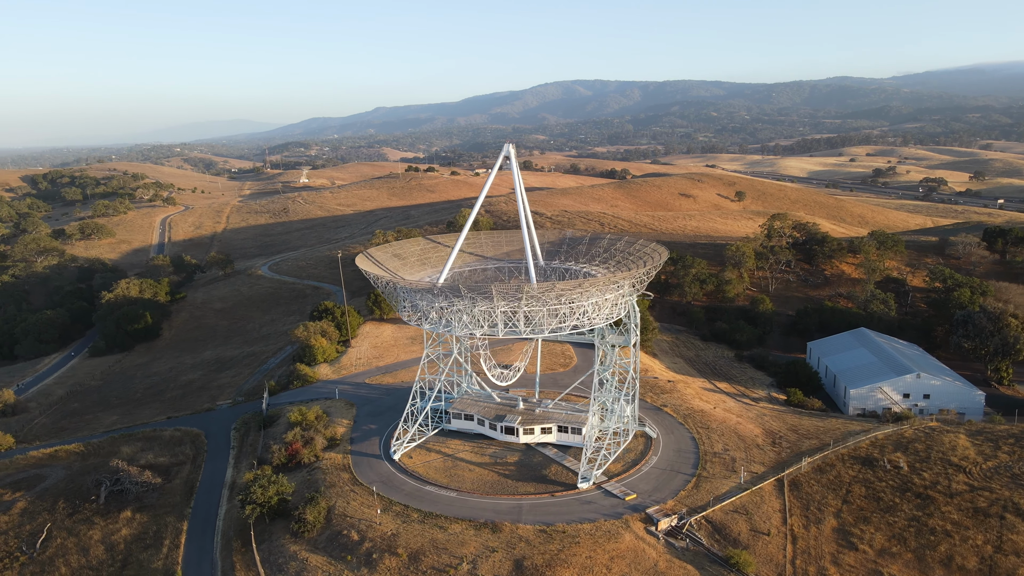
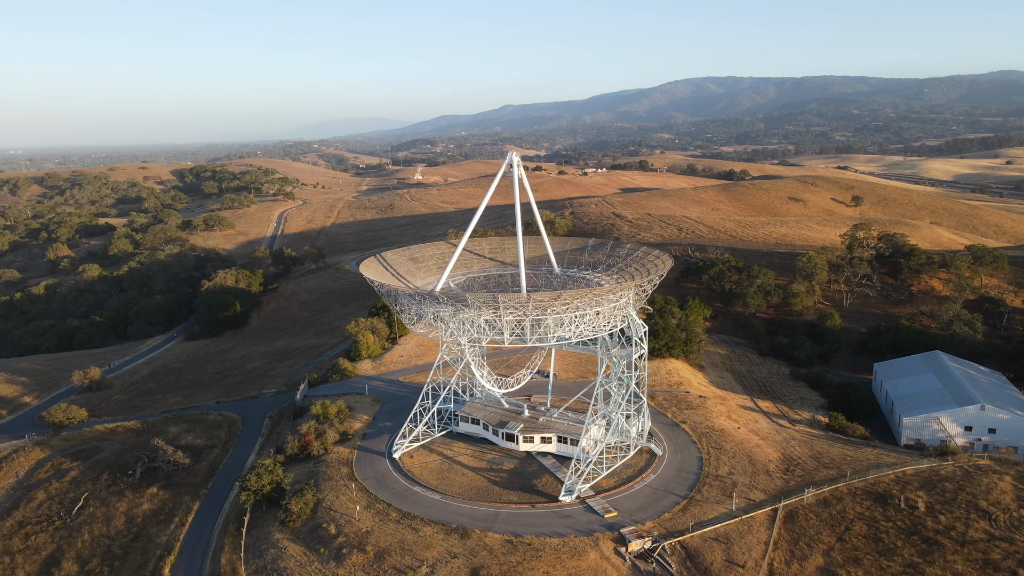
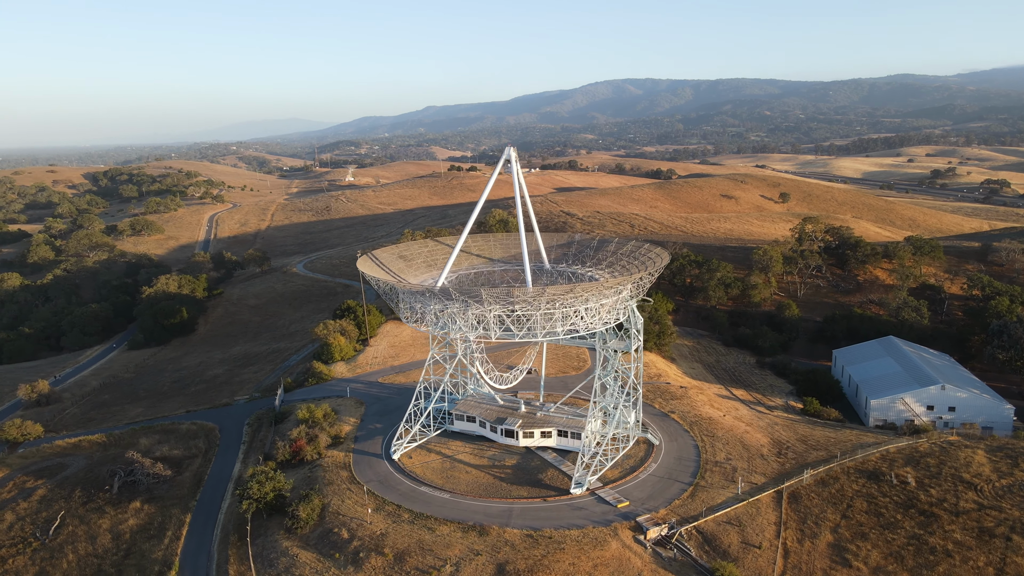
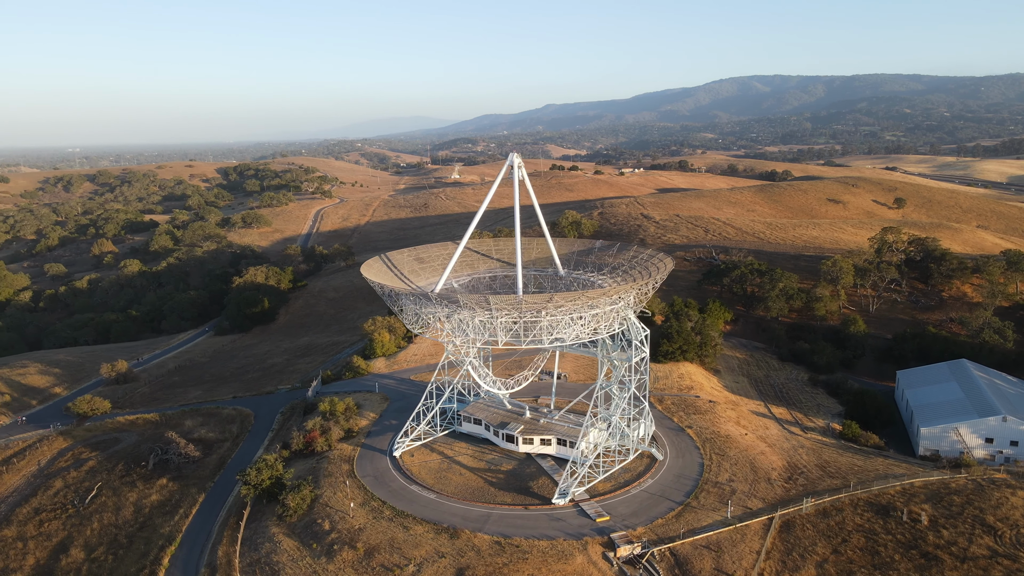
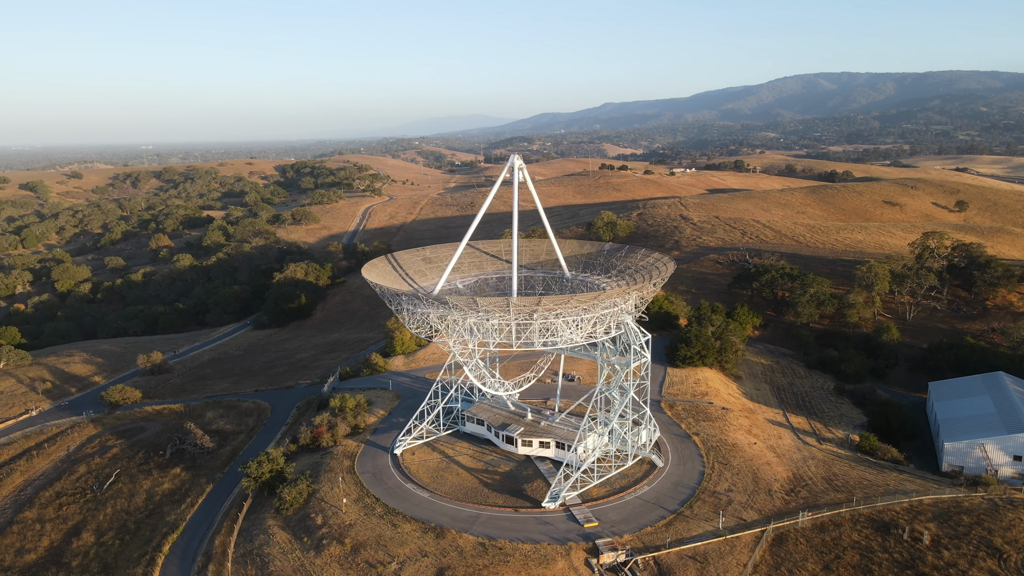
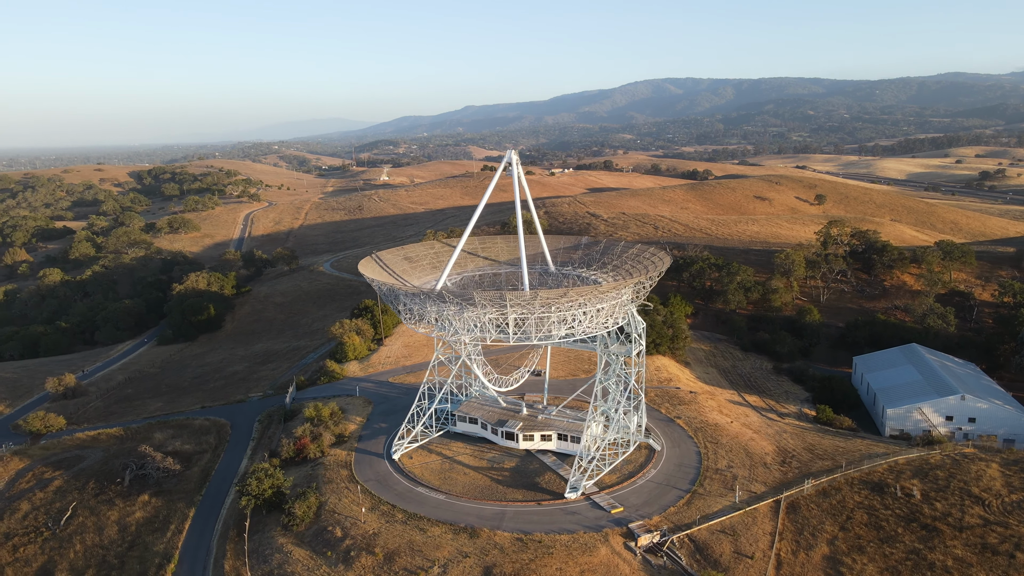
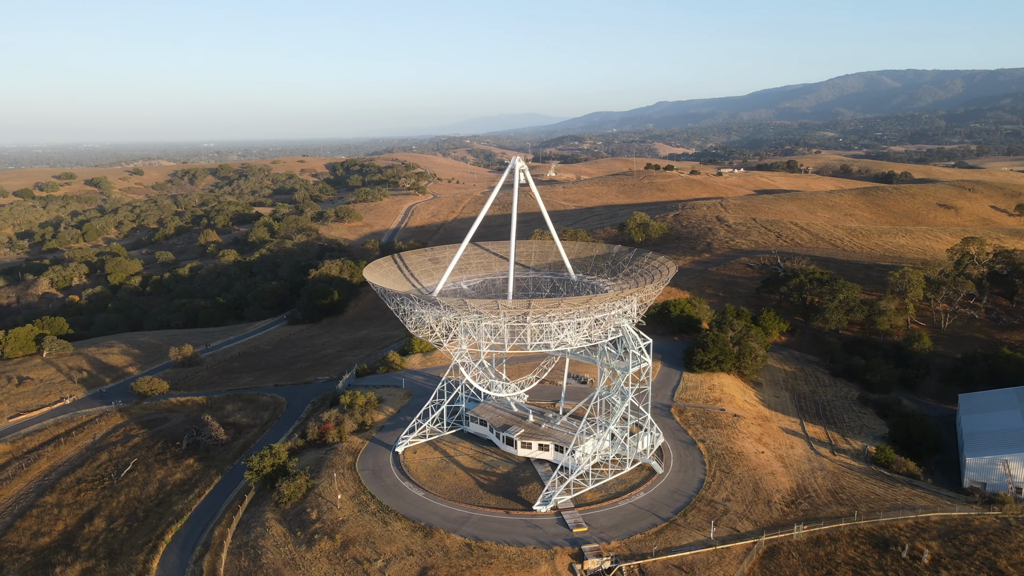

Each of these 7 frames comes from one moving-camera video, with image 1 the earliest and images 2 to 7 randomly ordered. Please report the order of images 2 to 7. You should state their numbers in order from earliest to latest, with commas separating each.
3, 6, 2, 4, 5, 7
